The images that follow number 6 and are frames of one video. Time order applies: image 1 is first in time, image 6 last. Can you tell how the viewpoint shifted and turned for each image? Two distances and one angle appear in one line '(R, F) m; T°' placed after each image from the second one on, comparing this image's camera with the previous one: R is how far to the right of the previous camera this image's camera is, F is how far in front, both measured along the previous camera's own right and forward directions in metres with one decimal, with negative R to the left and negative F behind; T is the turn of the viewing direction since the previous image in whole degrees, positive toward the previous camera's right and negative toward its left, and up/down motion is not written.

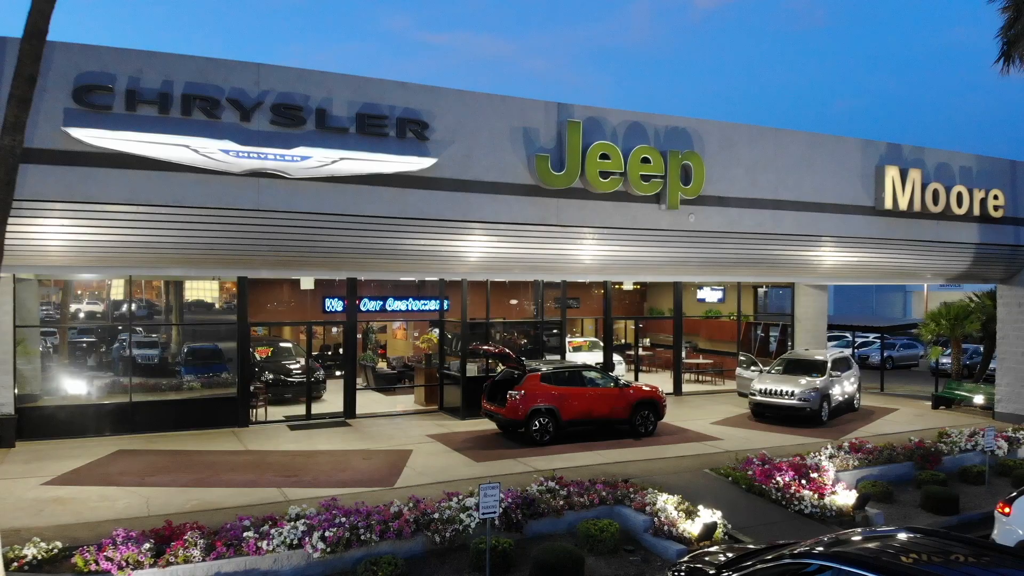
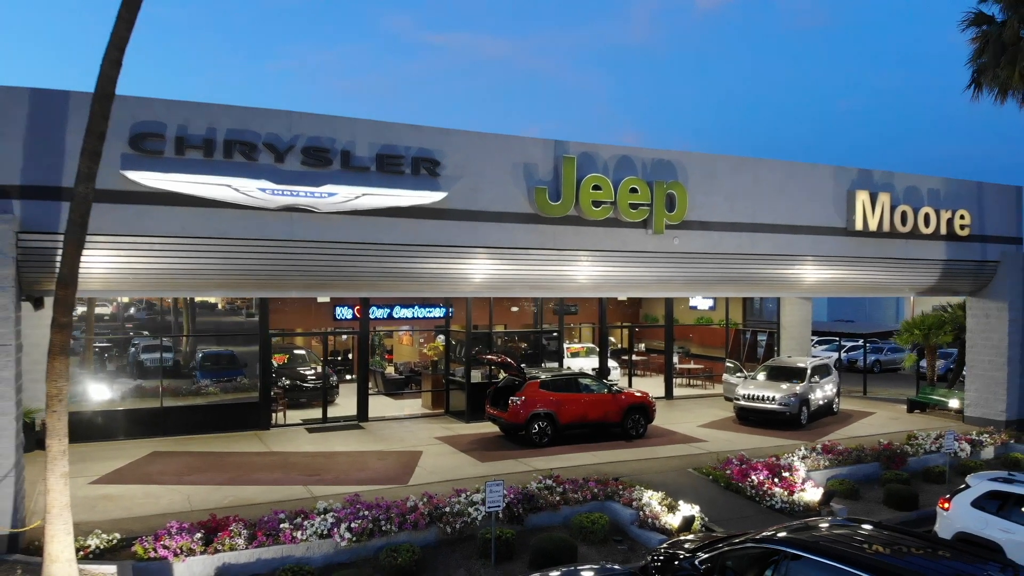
(0.0, -1.3) m; 0°
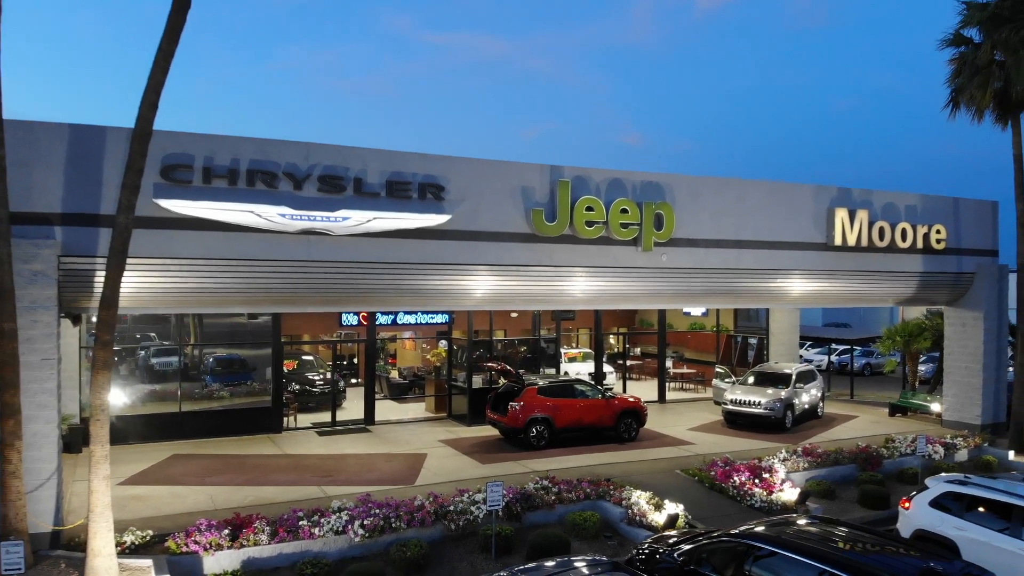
(0.0, -1.0) m; 0°
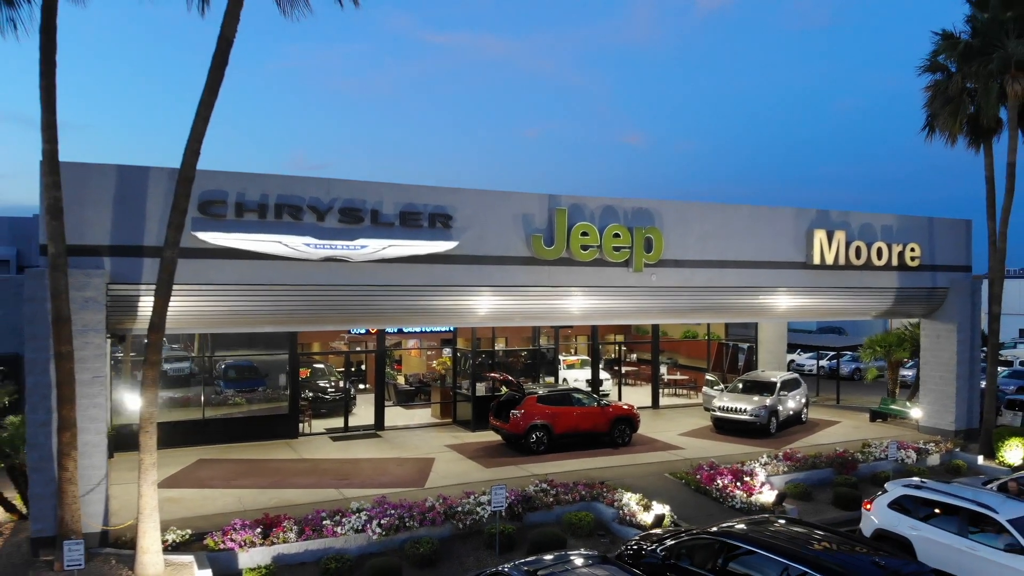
(0.0, -1.2) m; 0°
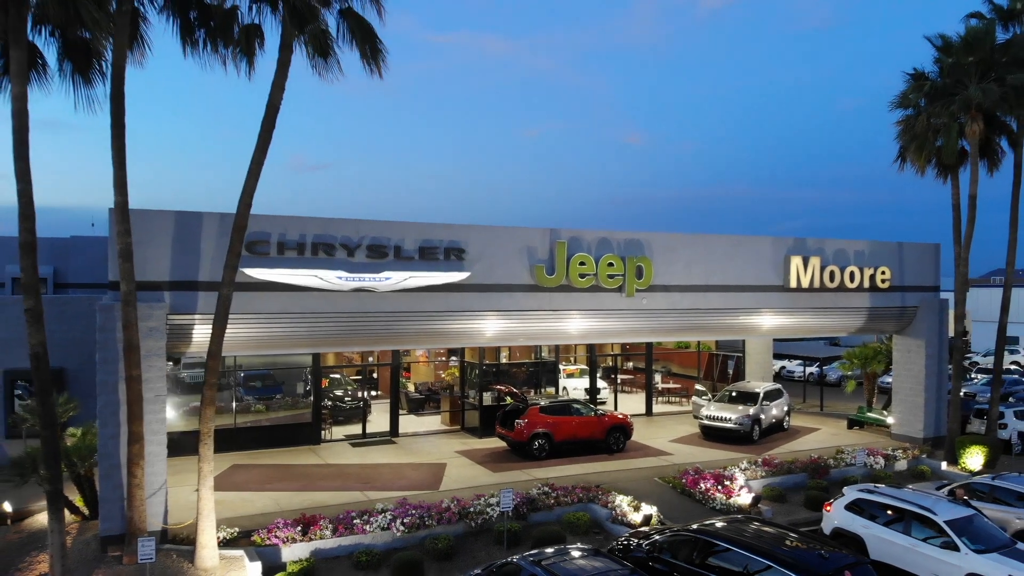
(-0.1, -1.8) m; 0°
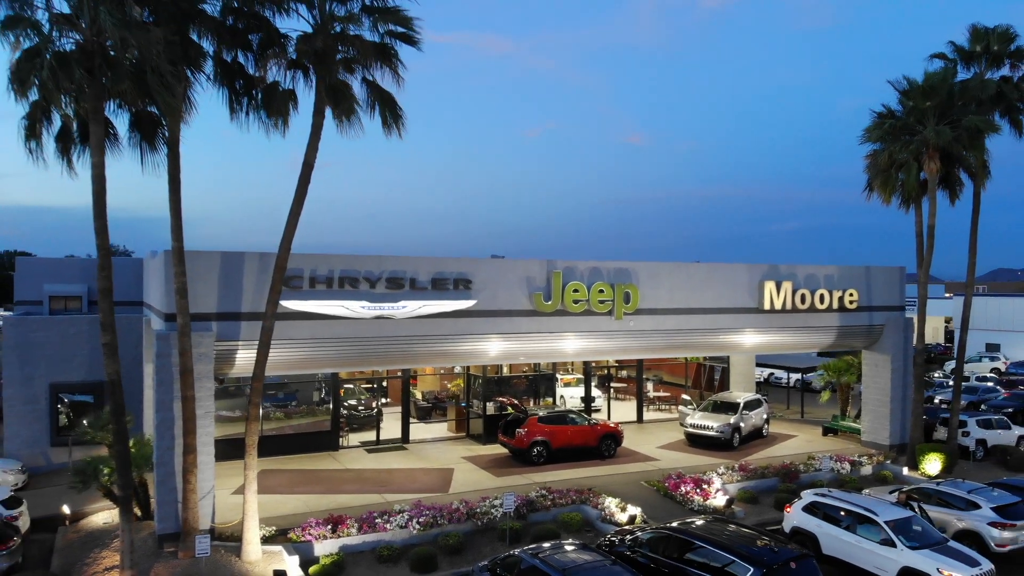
(0.0, -2.1) m; 0°
